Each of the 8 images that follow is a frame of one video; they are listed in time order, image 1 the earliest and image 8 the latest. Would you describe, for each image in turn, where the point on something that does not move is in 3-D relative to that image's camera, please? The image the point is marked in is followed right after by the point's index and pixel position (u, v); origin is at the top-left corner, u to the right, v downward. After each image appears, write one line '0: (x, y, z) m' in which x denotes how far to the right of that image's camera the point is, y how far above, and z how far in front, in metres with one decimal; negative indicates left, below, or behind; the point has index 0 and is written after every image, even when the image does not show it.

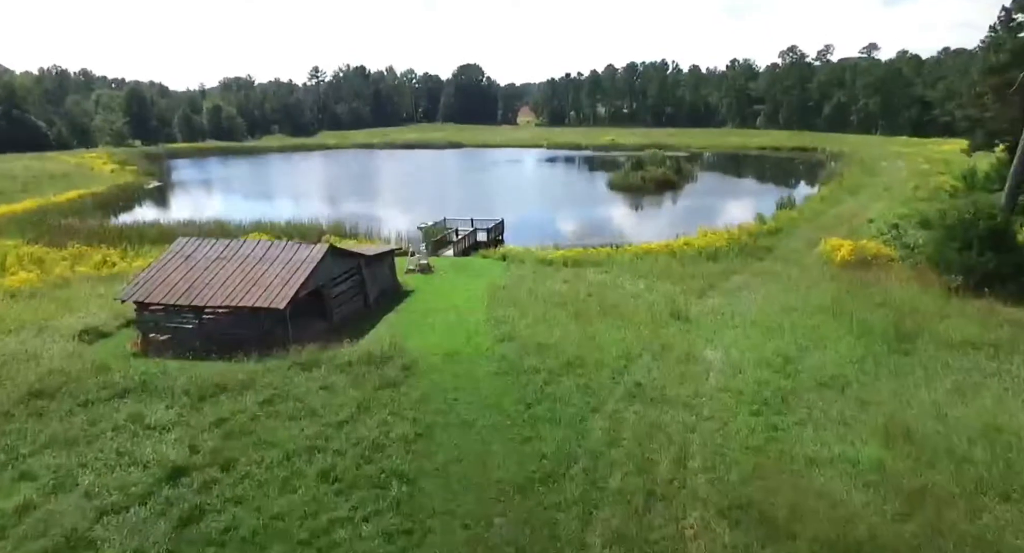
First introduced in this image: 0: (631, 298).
0: (+2.5, -0.5, +13.4) m
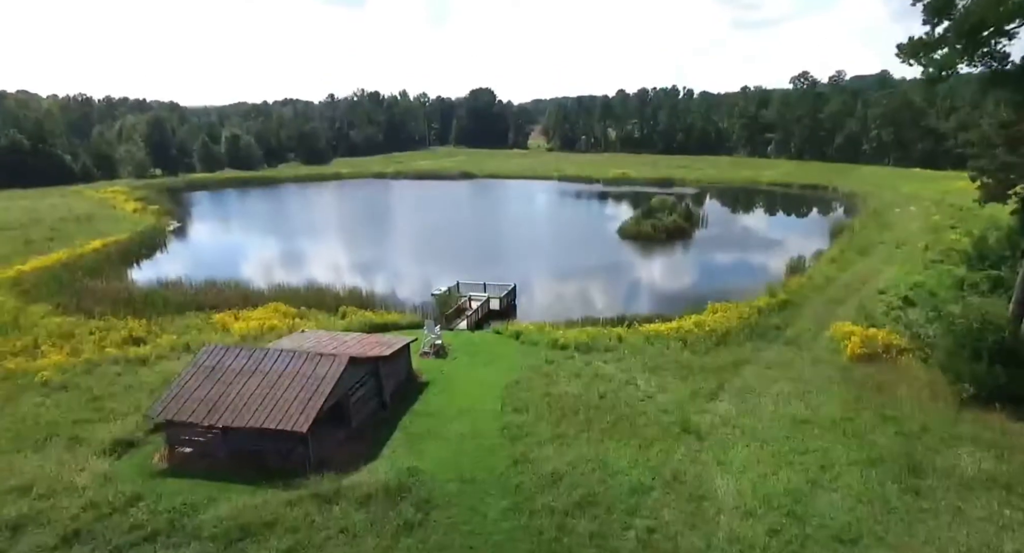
0: (+2.8, -2.7, +13.6) m
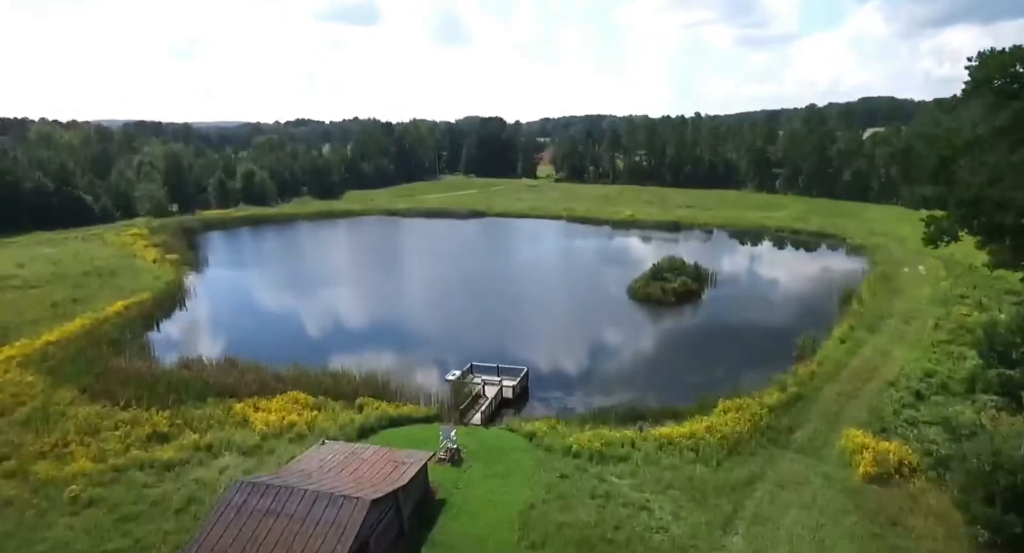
0: (+3.1, -5.6, +13.8) m
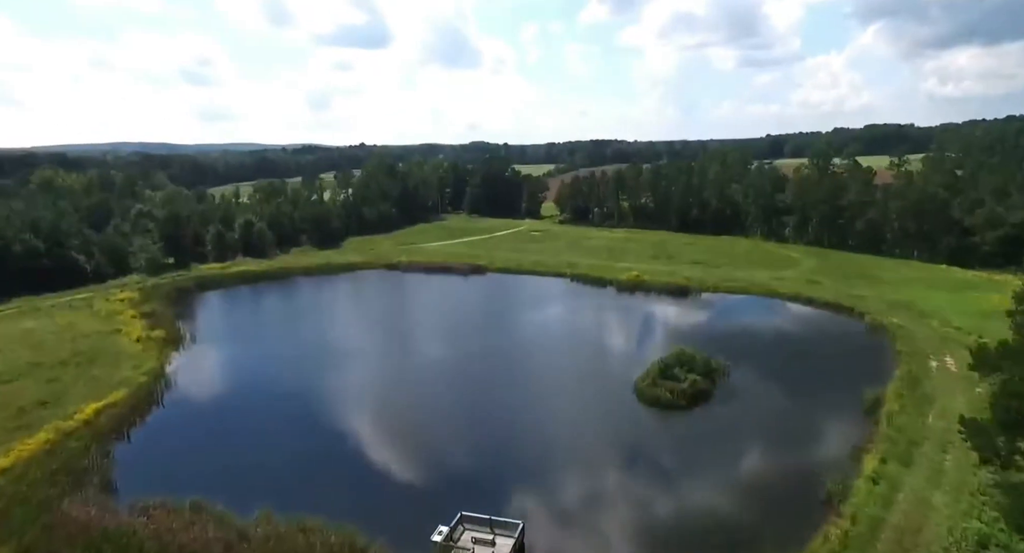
0: (+2.8, -10.1, +11.1) m
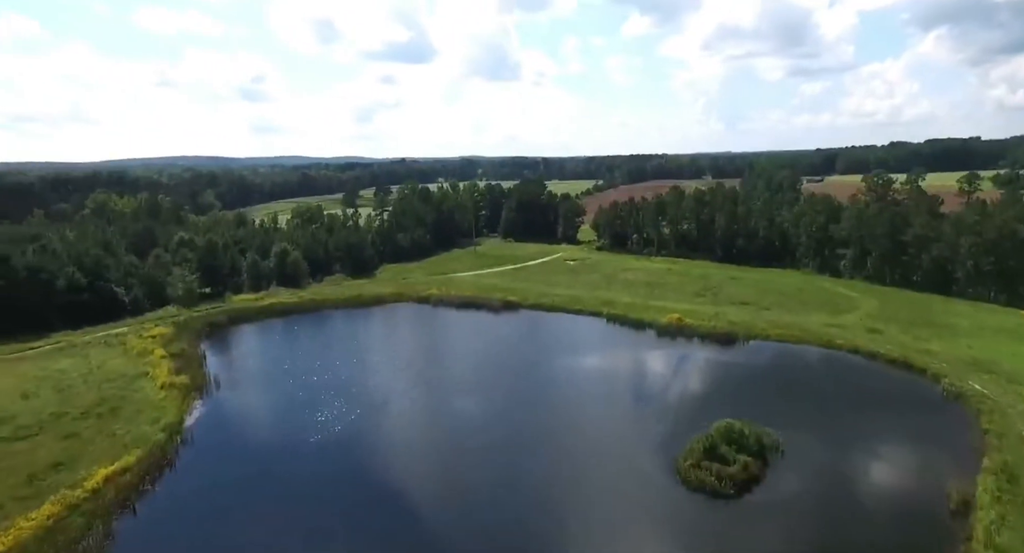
0: (+2.6, -12.8, +7.8) m
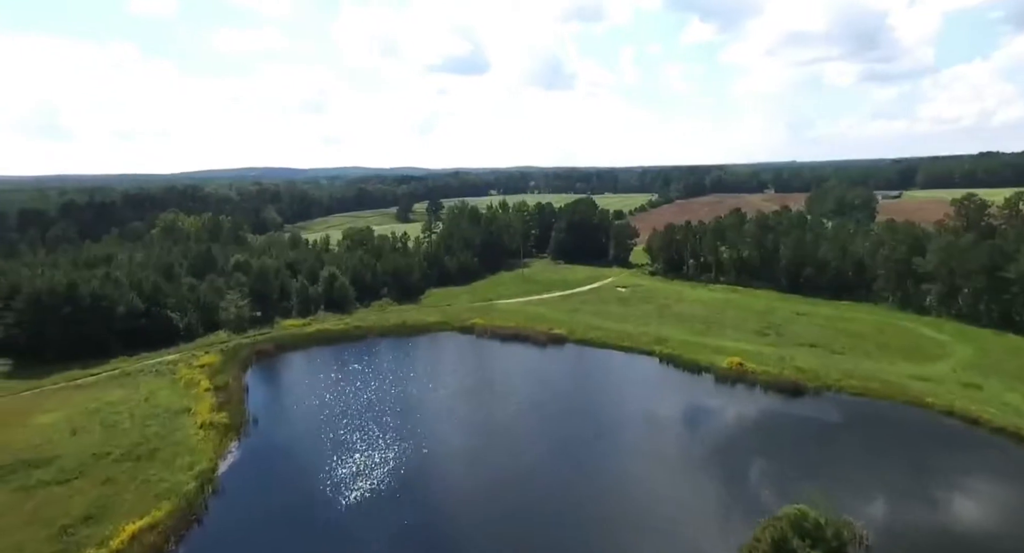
0: (+2.2, -15.2, +4.4) m
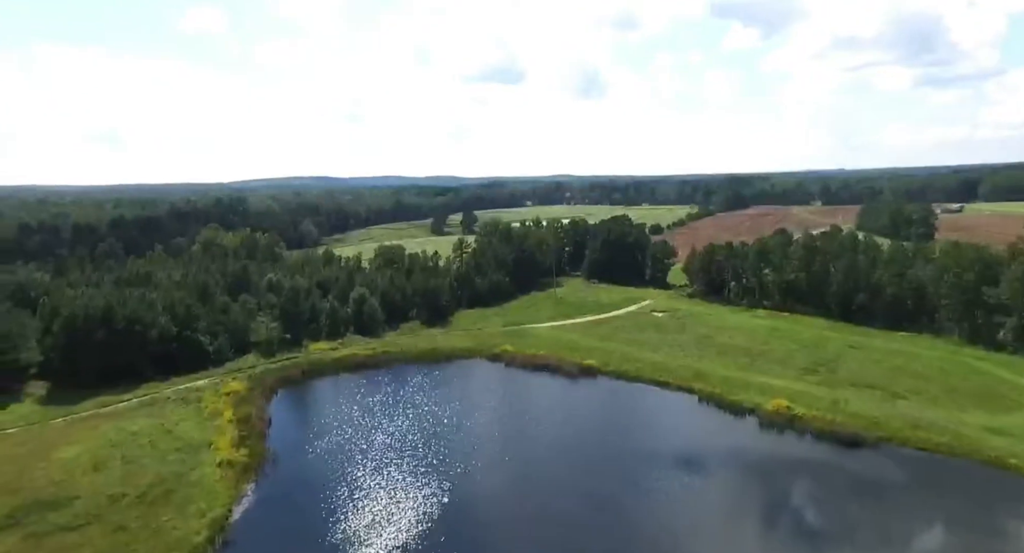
0: (+1.6, -17.1, +1.3) m
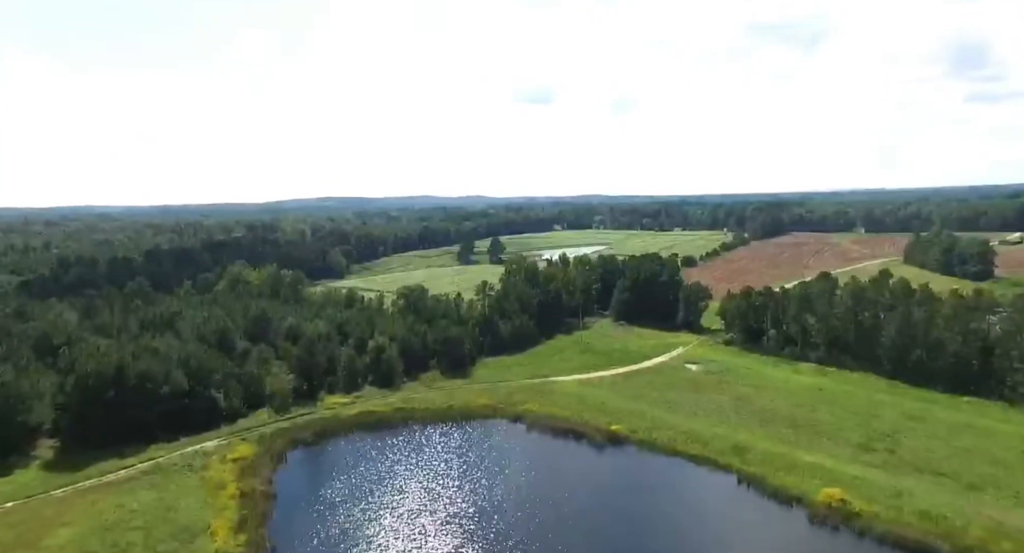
0: (+0.6, -20.6, -3.4) m
